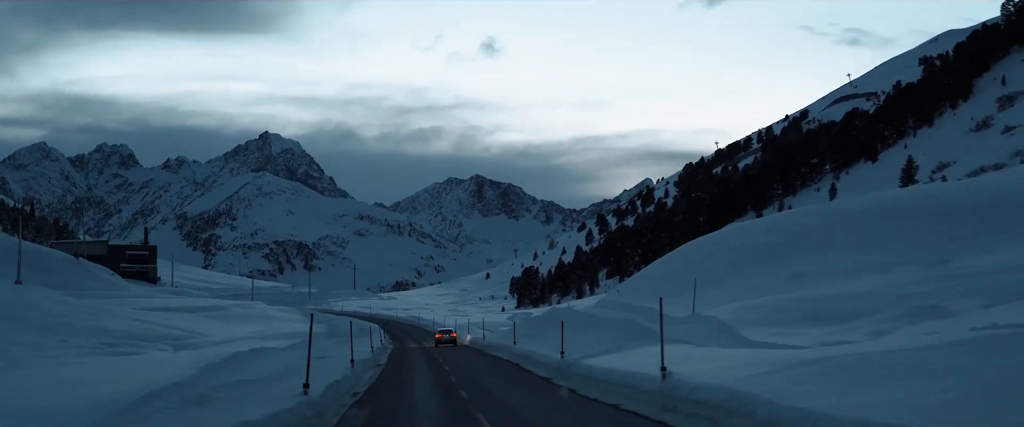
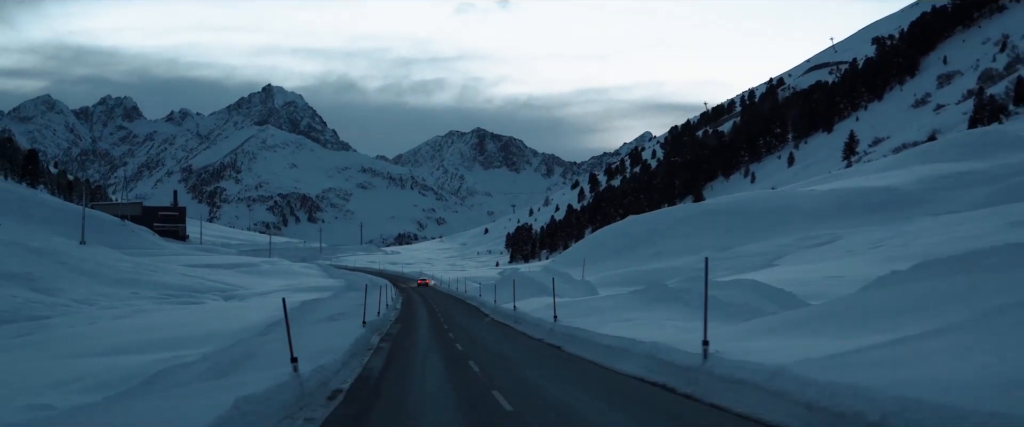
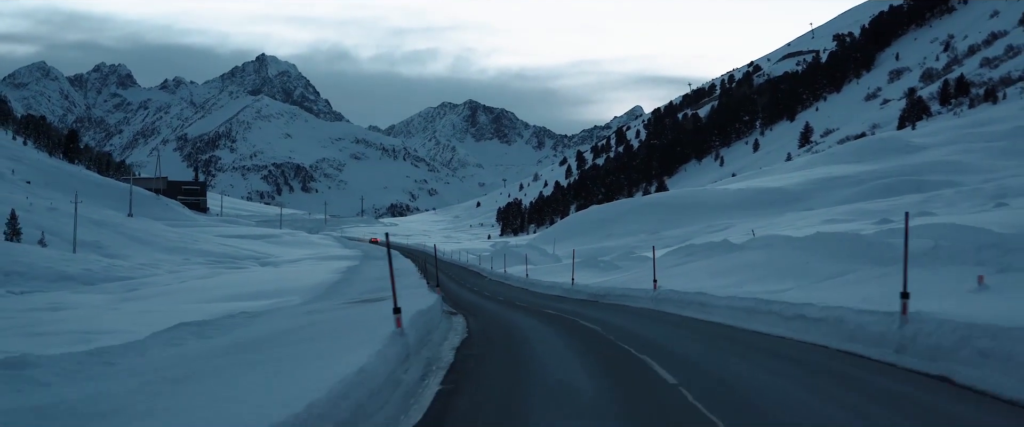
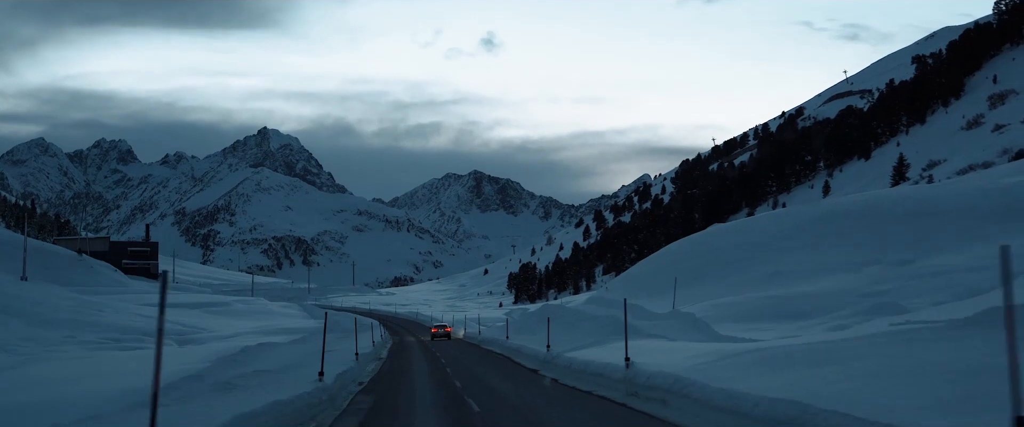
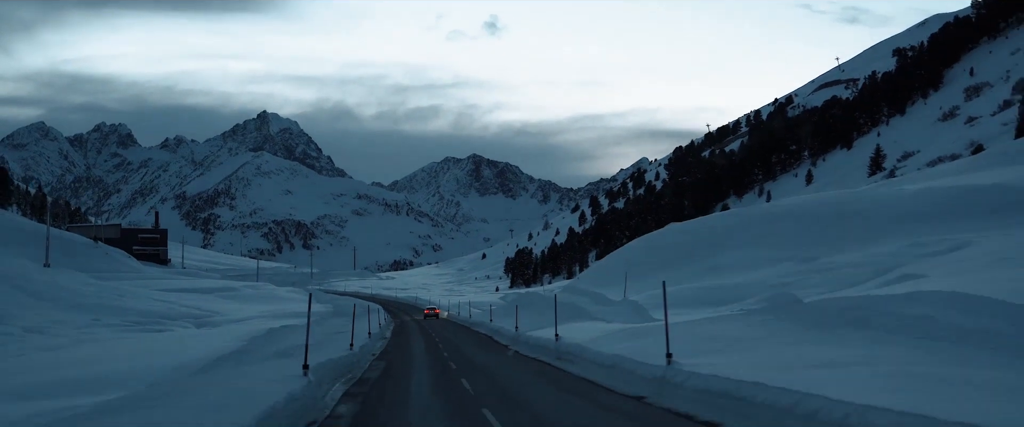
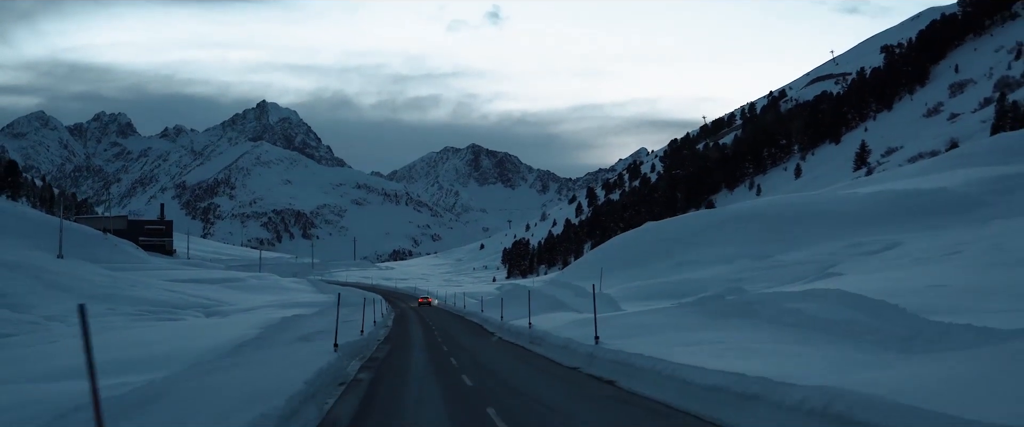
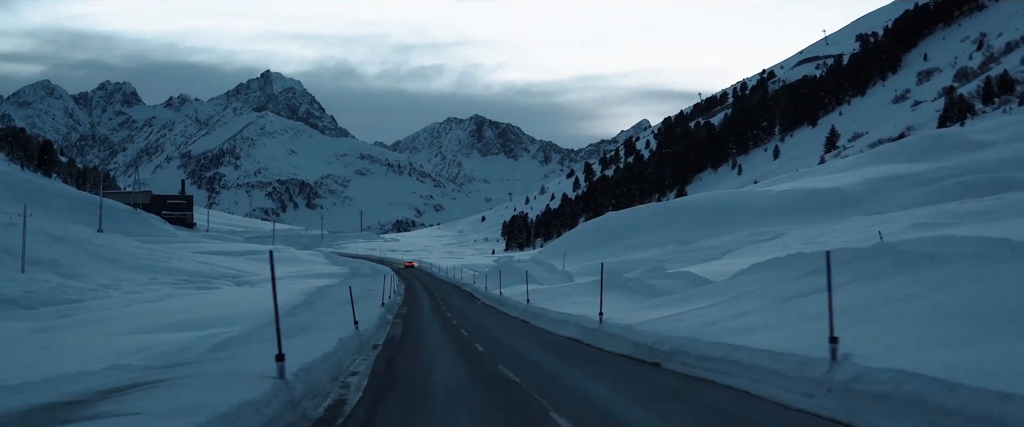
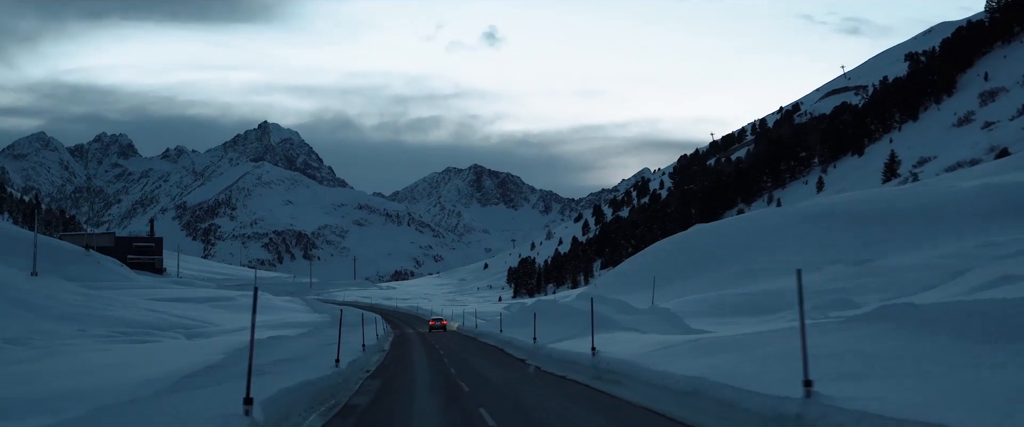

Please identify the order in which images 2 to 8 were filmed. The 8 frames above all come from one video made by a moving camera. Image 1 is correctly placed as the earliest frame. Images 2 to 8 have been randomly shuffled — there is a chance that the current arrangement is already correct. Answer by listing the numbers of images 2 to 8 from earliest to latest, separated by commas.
4, 8, 5, 6, 2, 7, 3
